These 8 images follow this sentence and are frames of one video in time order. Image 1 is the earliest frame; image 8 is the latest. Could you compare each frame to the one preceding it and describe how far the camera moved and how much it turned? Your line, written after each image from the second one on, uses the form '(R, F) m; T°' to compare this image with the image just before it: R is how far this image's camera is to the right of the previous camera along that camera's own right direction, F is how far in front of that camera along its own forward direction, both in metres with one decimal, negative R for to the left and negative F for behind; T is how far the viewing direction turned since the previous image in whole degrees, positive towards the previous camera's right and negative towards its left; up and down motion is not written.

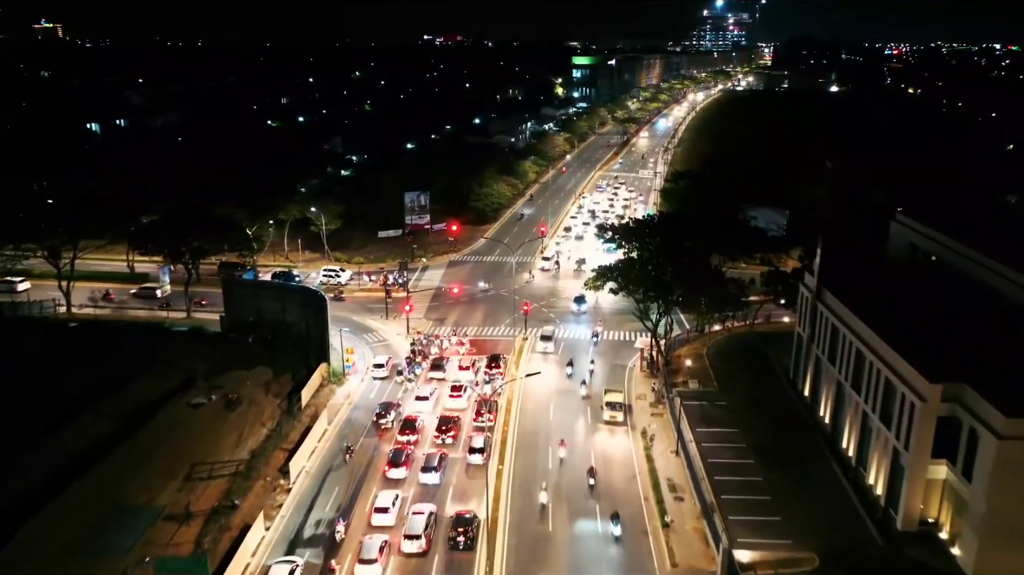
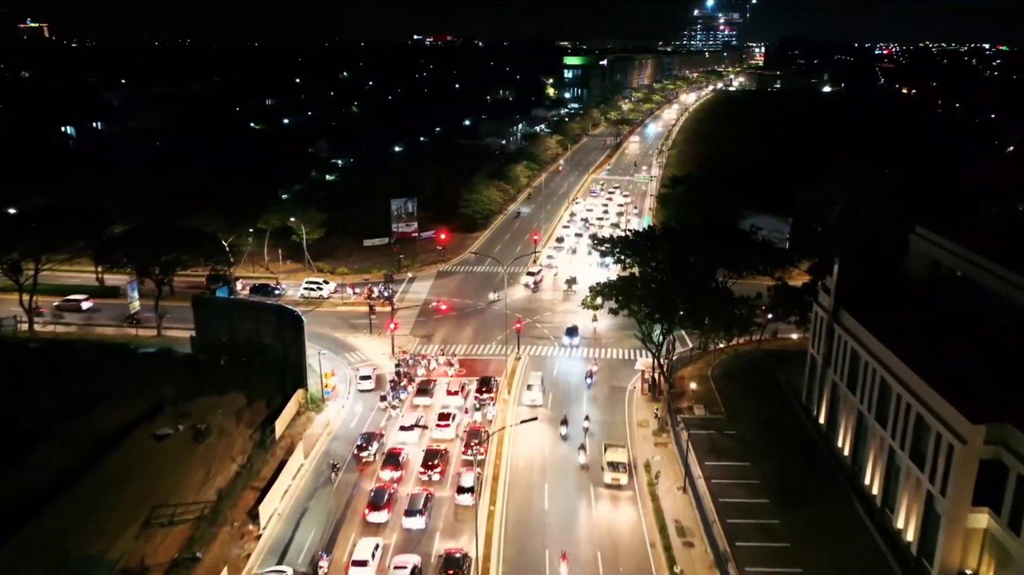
(0.0, +3.5) m; +1°
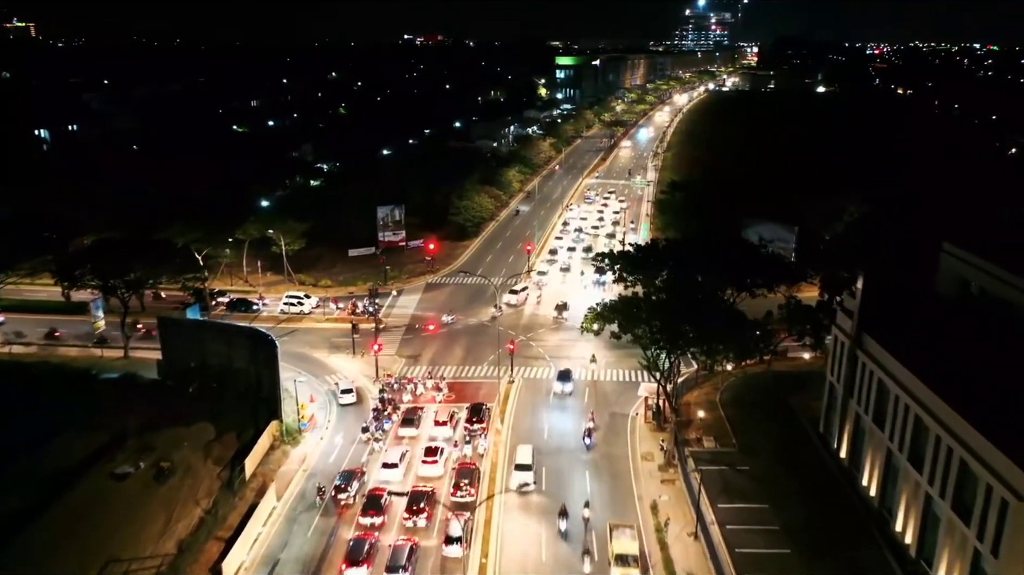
(0.0, +3.7) m; +1°
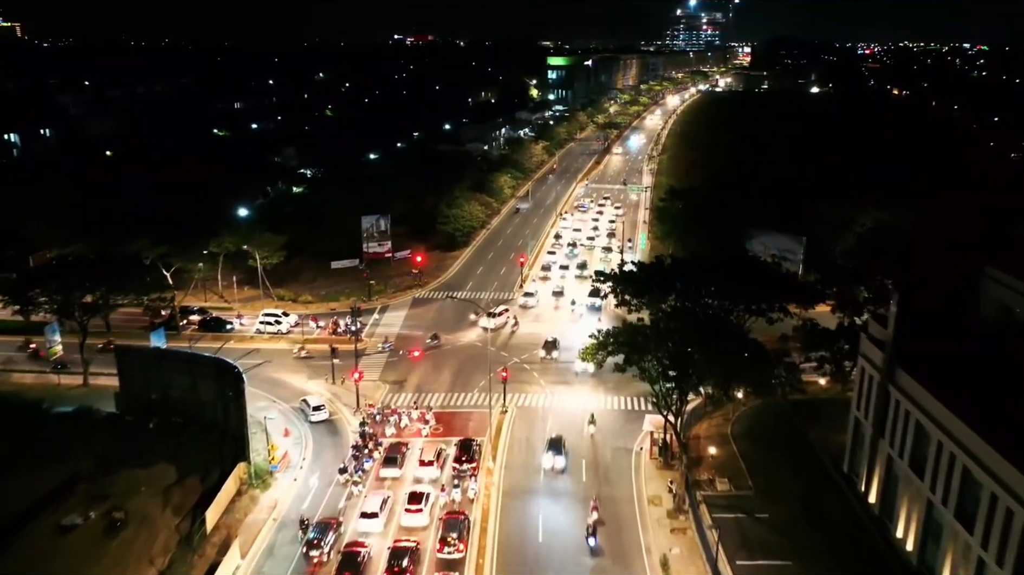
(0.0, +4.0) m; +1°
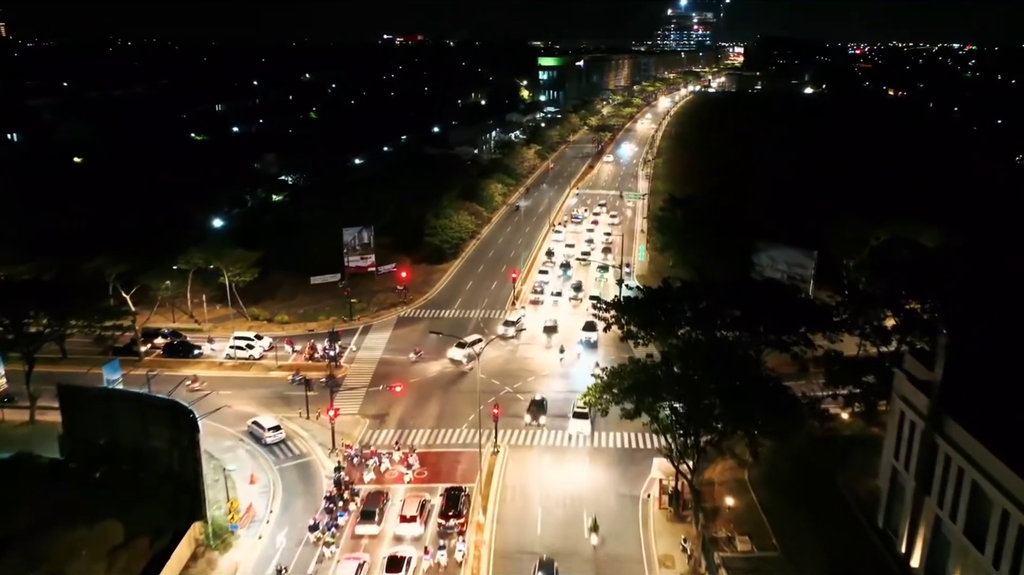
(0.0, +4.5) m; +1°
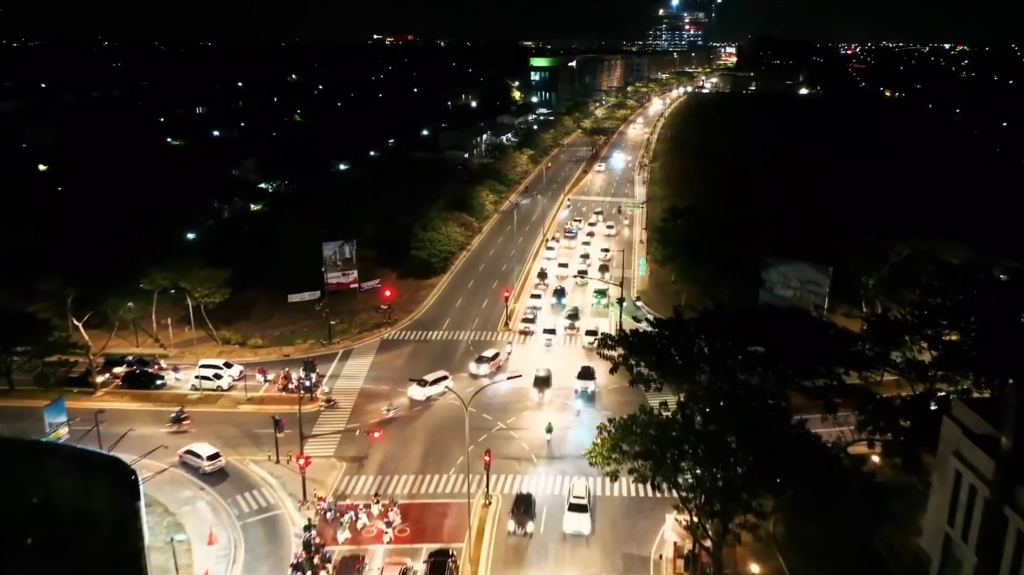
(0.0, +4.6) m; +1°
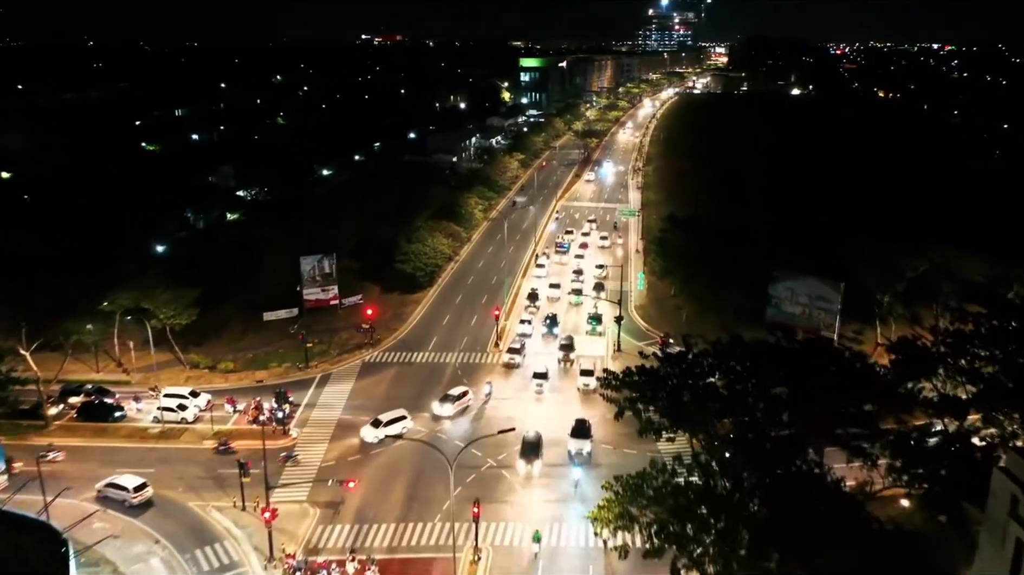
(0.0, +3.9) m; +1°
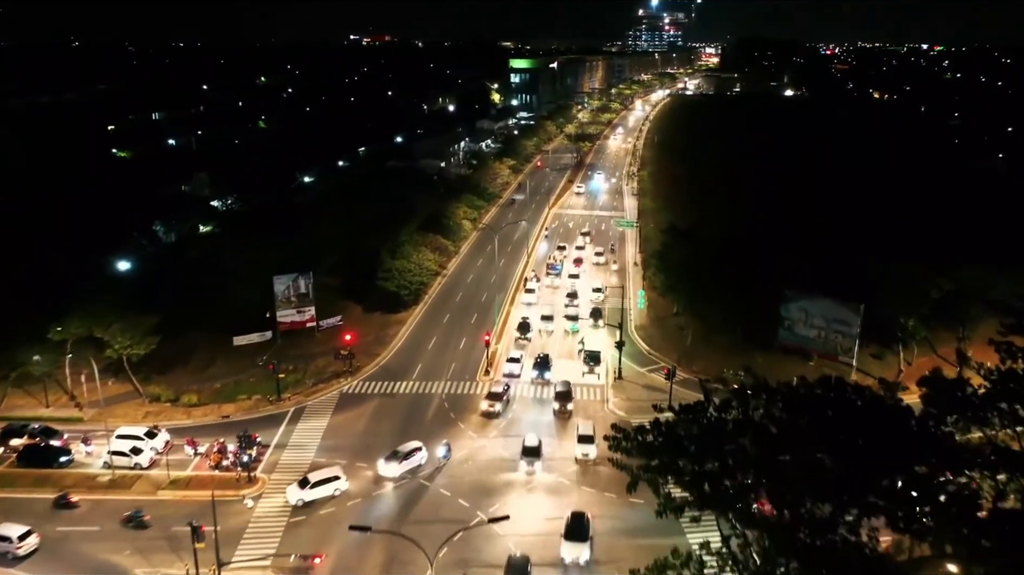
(0.0, +4.5) m; +1°
